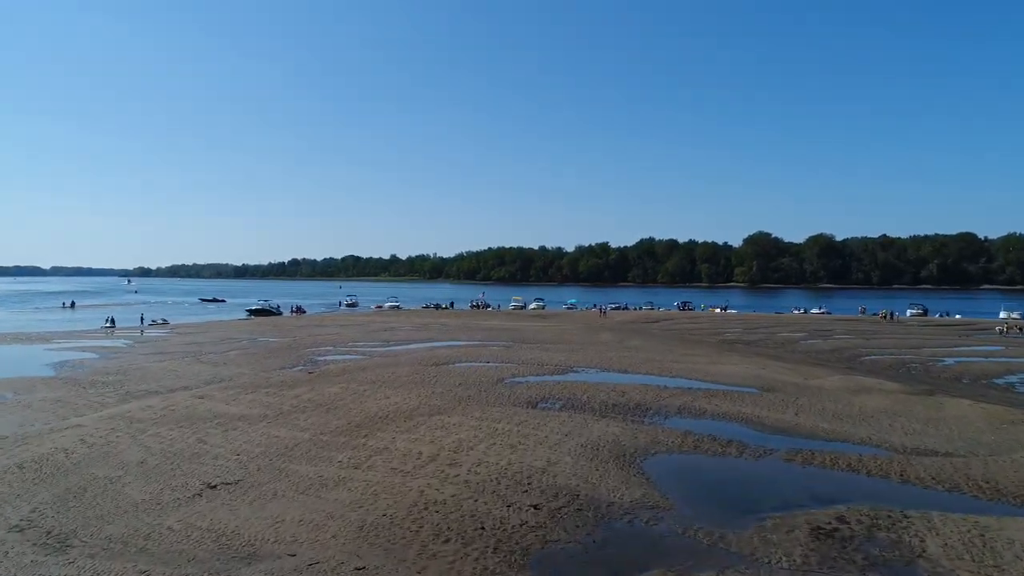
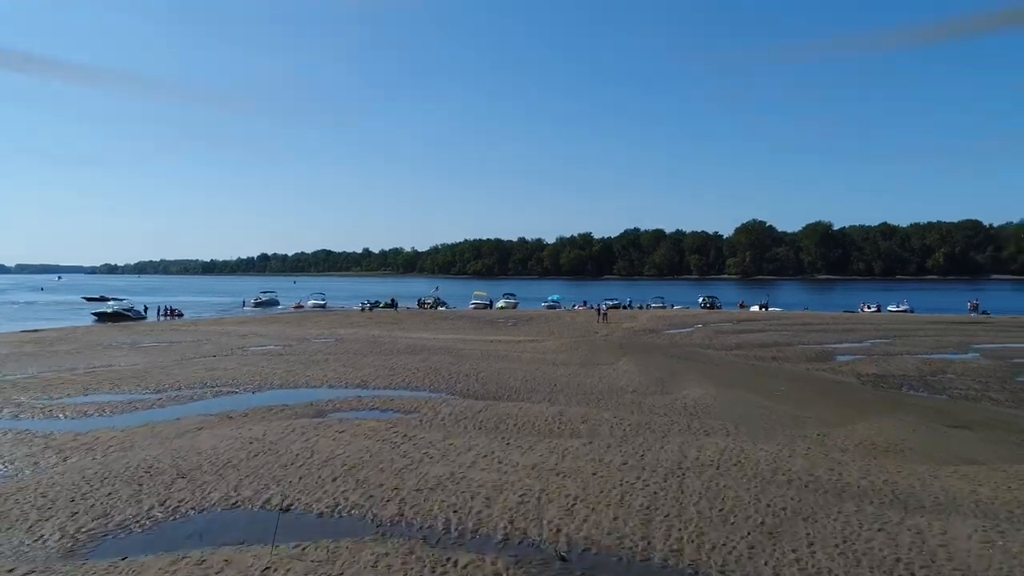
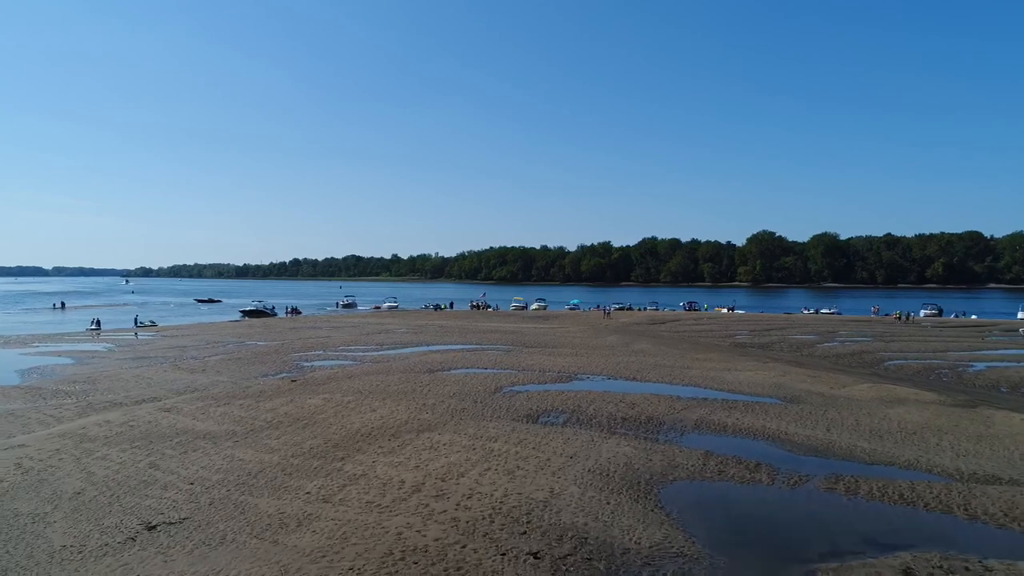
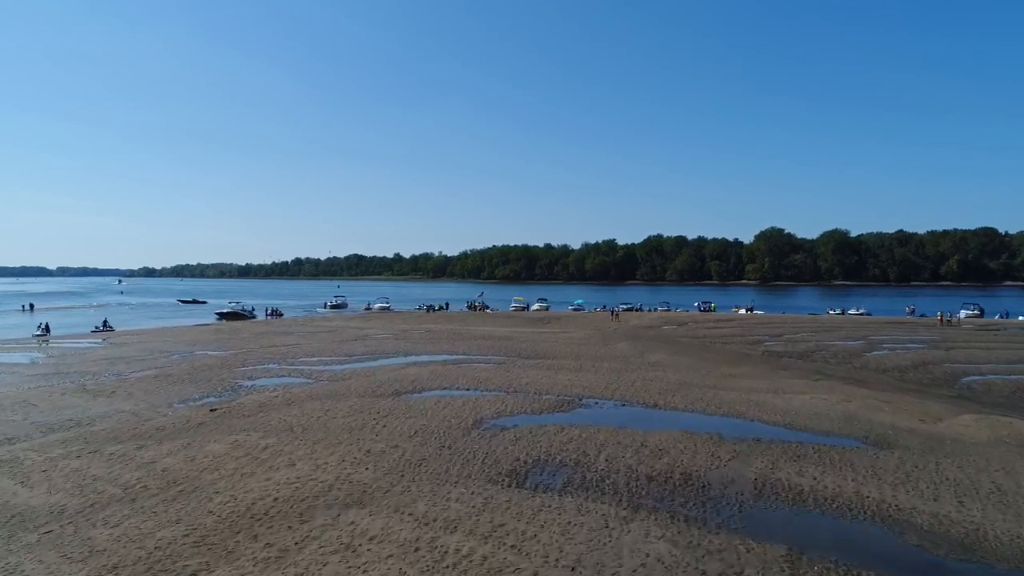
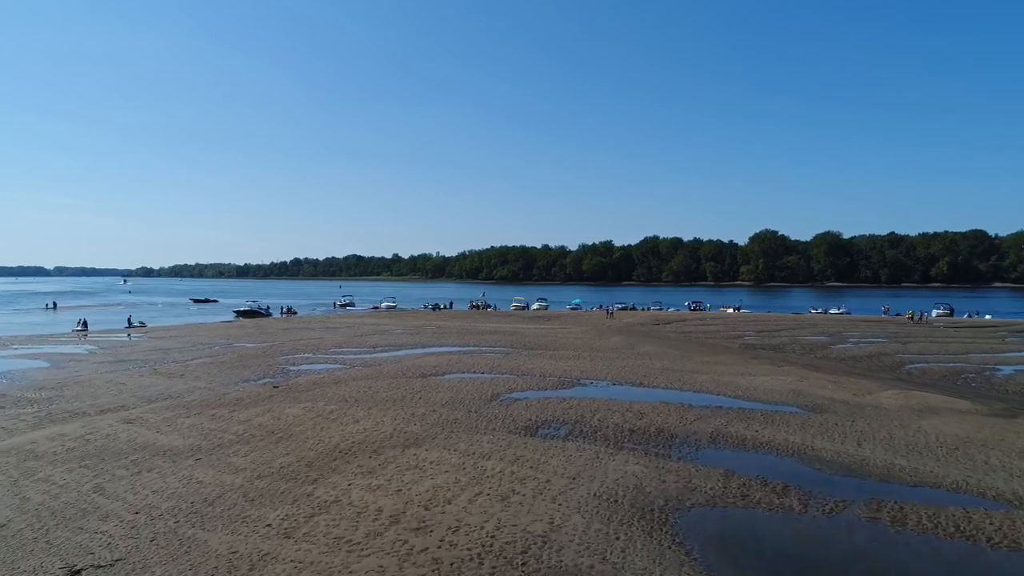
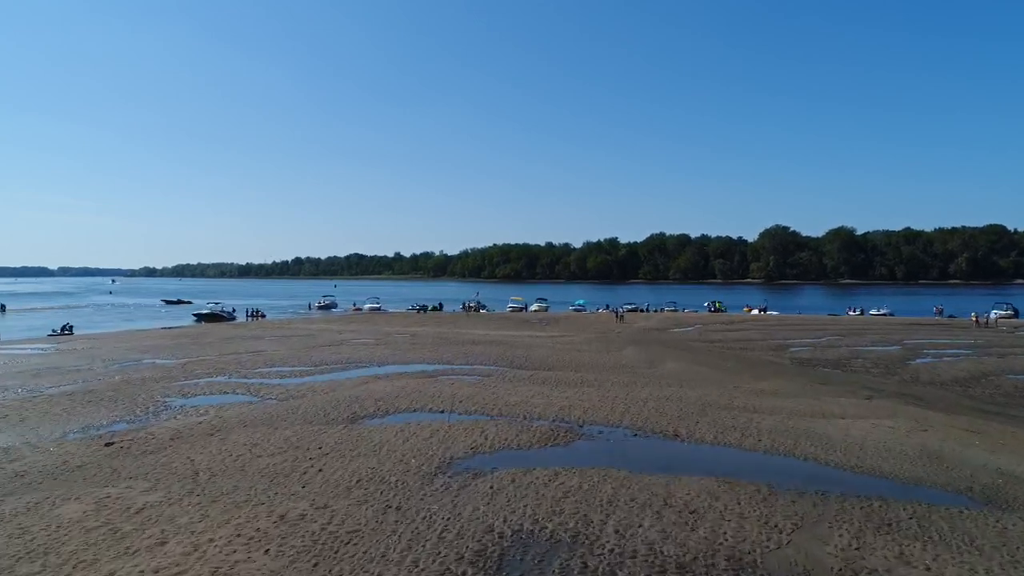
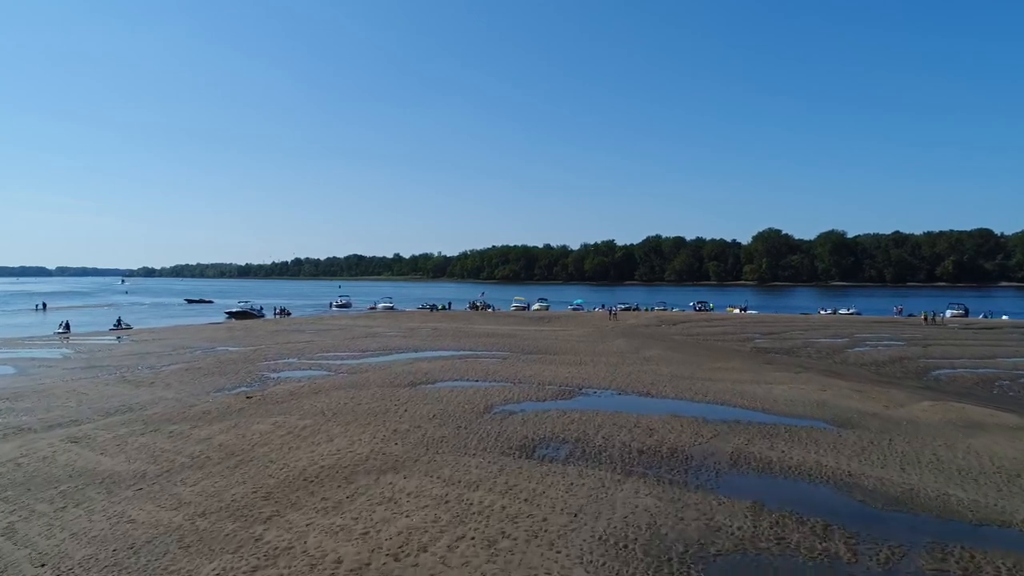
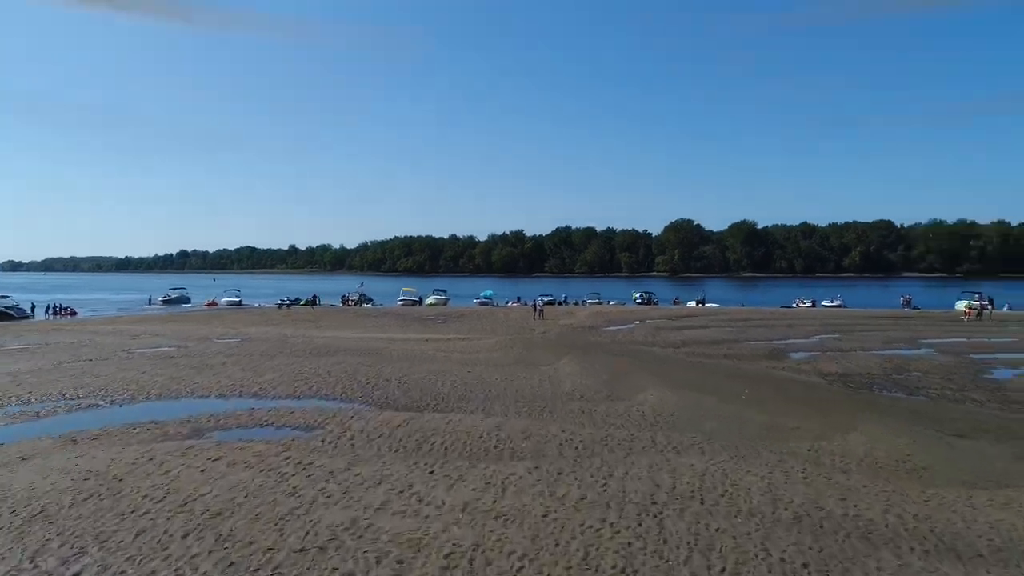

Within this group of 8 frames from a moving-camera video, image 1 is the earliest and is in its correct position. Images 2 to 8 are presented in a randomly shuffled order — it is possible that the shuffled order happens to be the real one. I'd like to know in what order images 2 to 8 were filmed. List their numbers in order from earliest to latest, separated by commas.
3, 5, 7, 4, 6, 2, 8
